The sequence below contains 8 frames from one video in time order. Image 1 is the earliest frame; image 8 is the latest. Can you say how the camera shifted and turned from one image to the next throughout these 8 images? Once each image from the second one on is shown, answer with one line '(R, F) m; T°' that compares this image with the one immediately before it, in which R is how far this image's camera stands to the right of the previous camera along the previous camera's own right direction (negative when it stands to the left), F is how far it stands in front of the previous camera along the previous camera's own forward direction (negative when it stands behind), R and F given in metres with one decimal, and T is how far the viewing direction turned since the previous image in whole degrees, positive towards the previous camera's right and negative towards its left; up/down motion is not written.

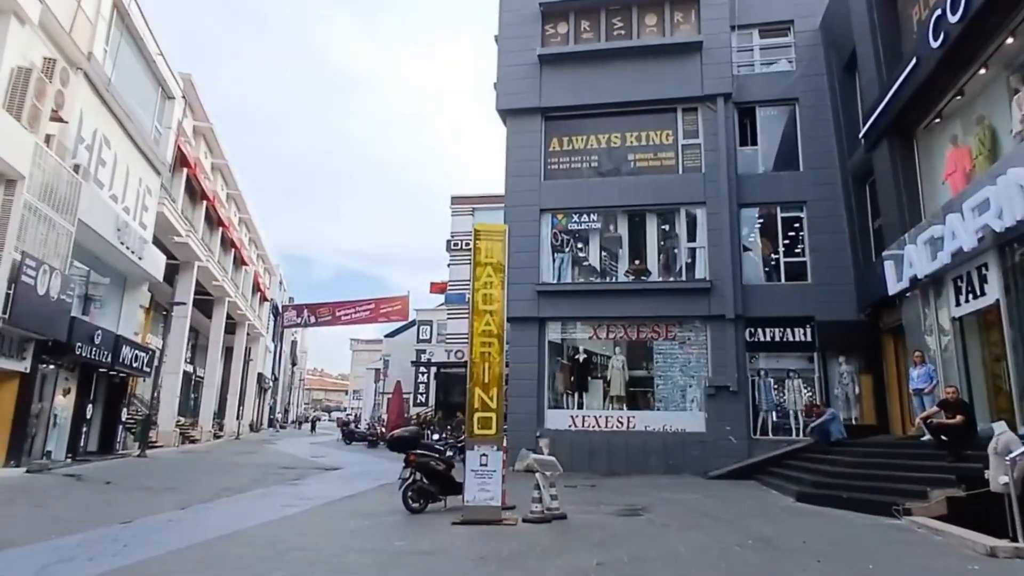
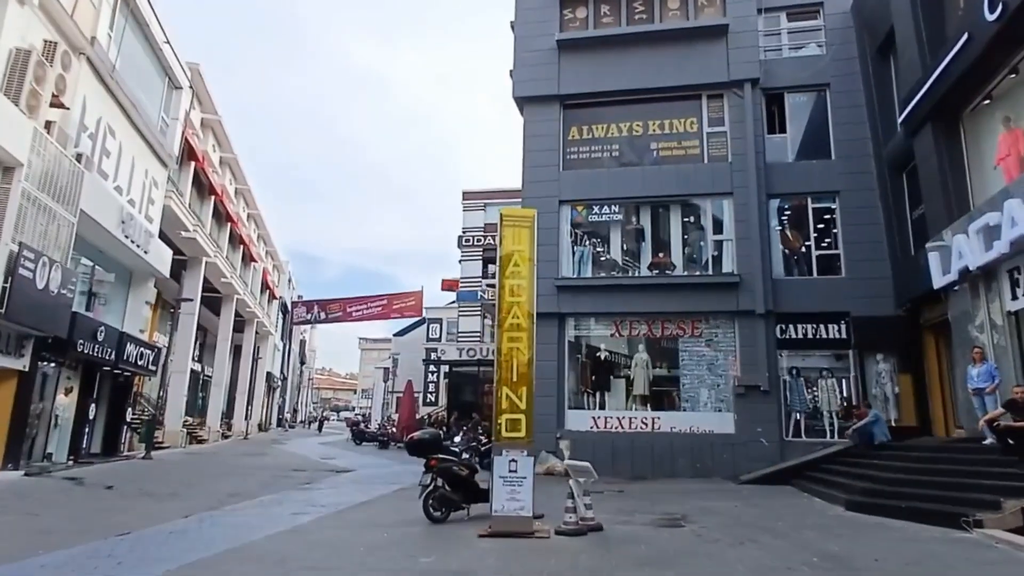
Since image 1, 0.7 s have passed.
(-0.3, +0.7) m; -1°
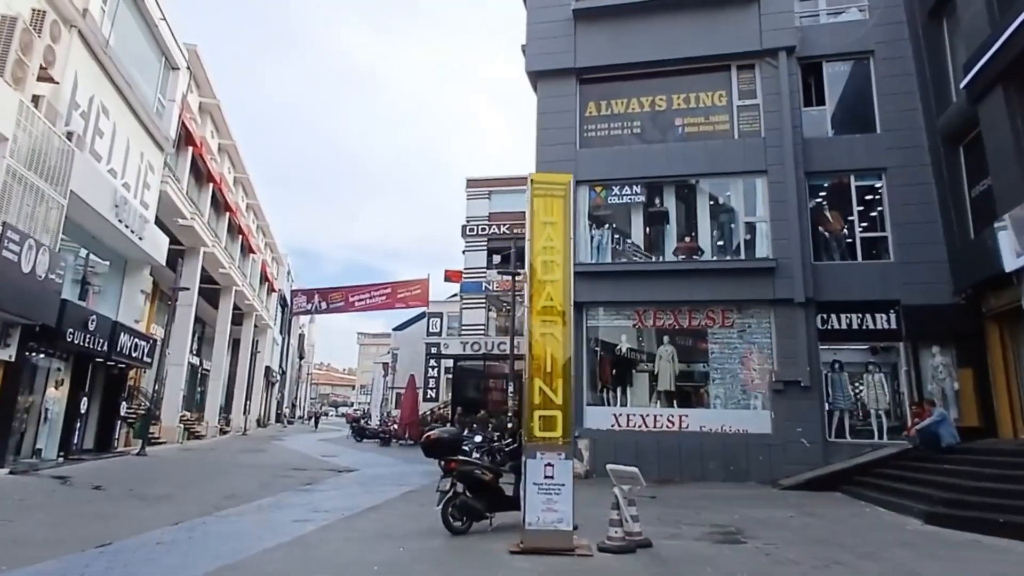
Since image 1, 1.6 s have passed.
(-0.3, +1.0) m; 0°
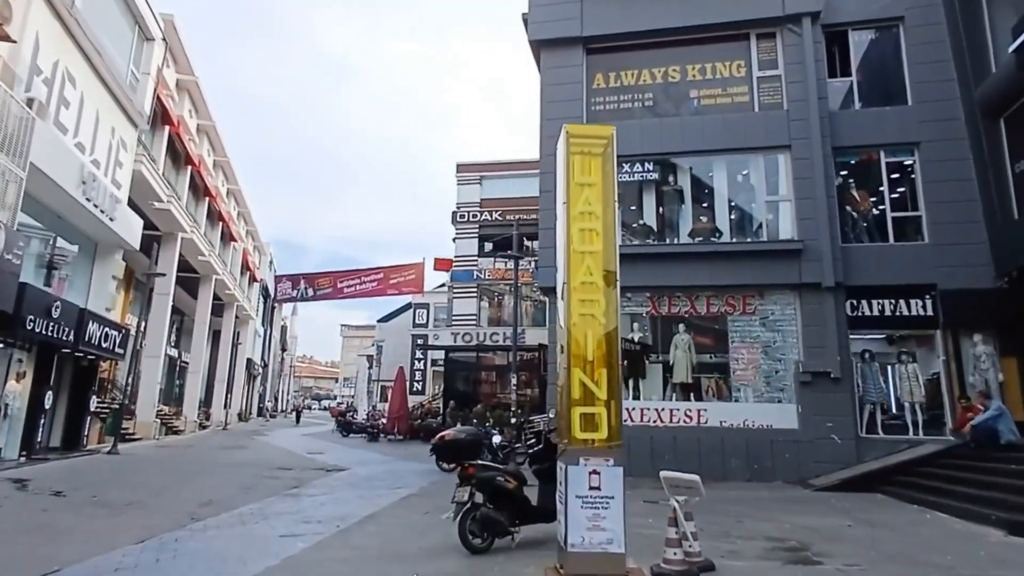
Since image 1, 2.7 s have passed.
(-0.4, +1.1) m; +1°
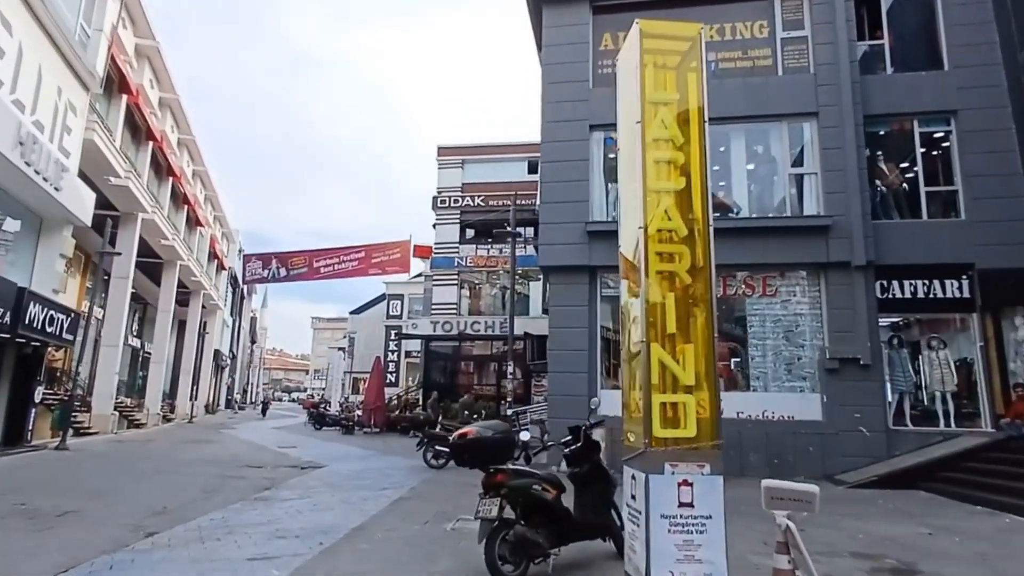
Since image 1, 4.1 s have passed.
(-0.5, +1.3) m; +2°
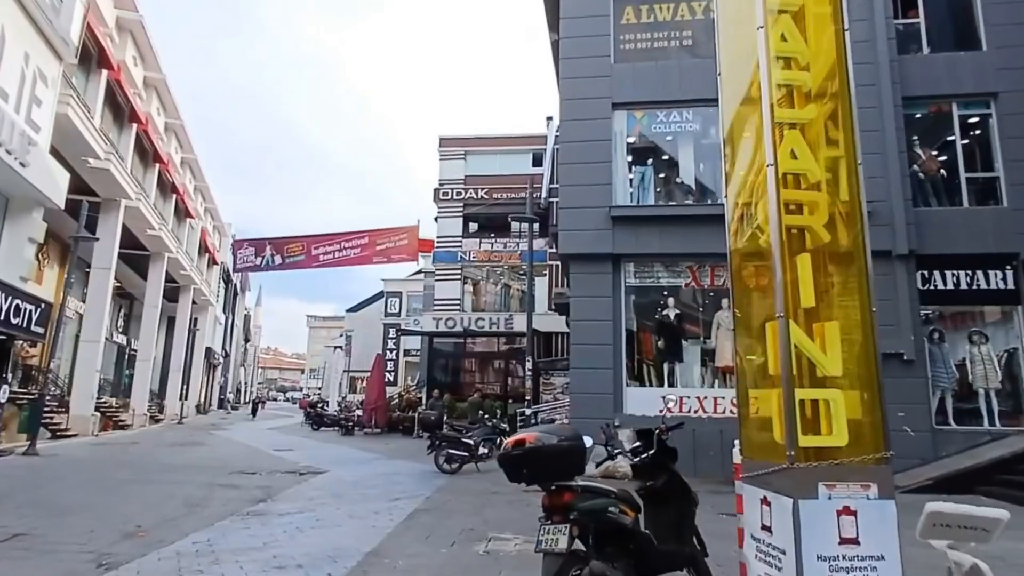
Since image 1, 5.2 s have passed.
(-0.4, +1.0) m; +1°
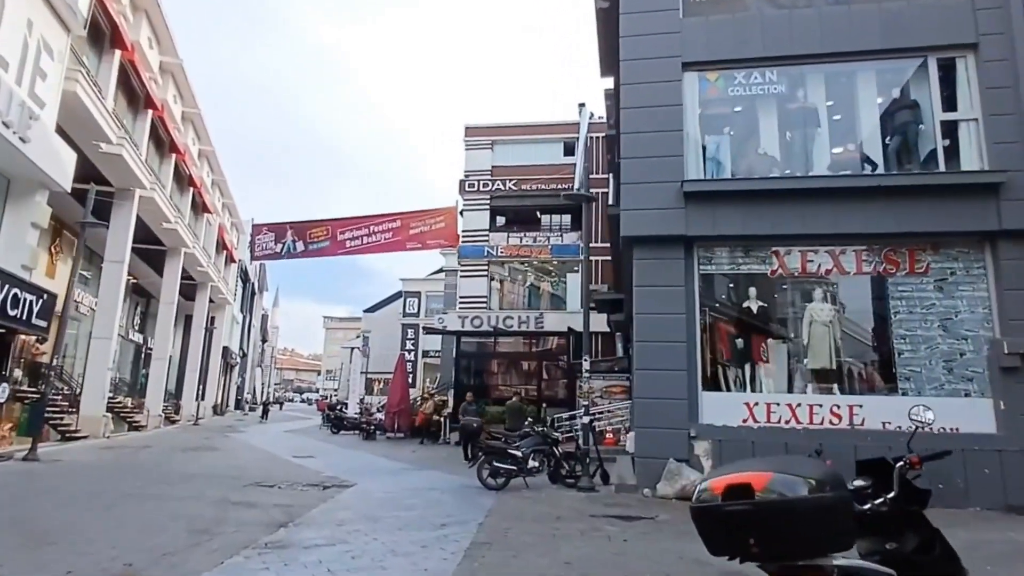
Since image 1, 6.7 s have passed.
(-0.6, +1.5) m; -1°
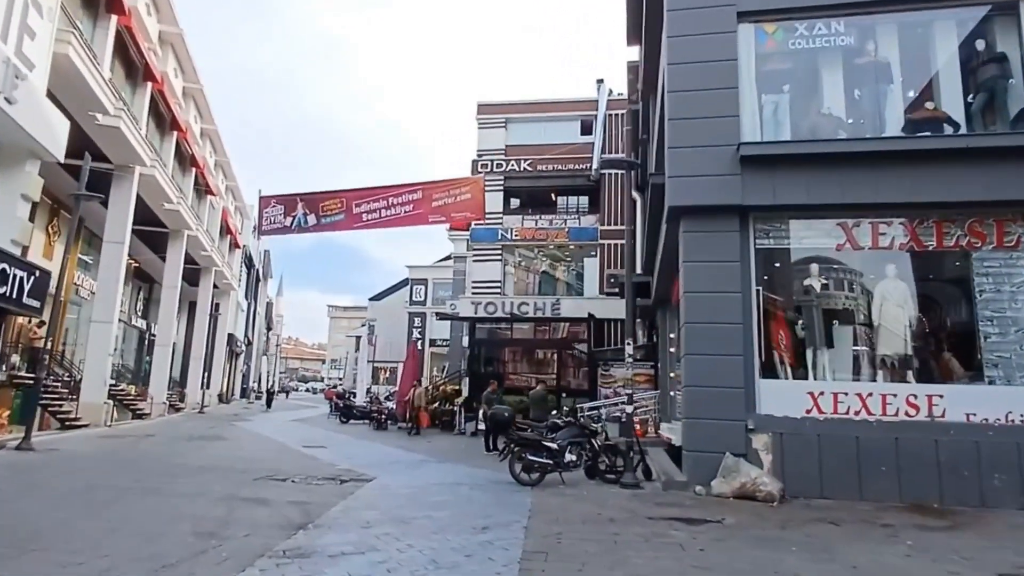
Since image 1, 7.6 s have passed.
(-0.4, +0.9) m; 0°
